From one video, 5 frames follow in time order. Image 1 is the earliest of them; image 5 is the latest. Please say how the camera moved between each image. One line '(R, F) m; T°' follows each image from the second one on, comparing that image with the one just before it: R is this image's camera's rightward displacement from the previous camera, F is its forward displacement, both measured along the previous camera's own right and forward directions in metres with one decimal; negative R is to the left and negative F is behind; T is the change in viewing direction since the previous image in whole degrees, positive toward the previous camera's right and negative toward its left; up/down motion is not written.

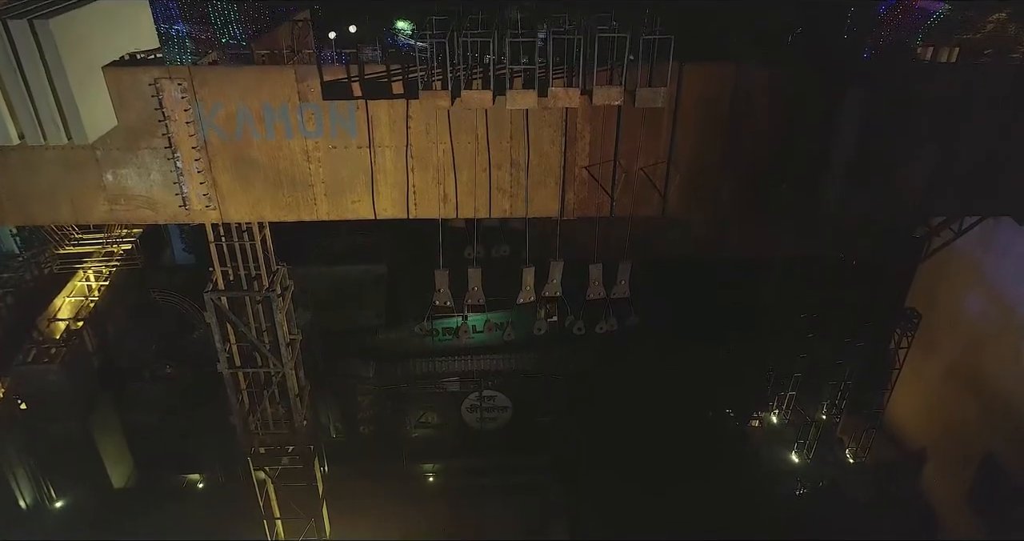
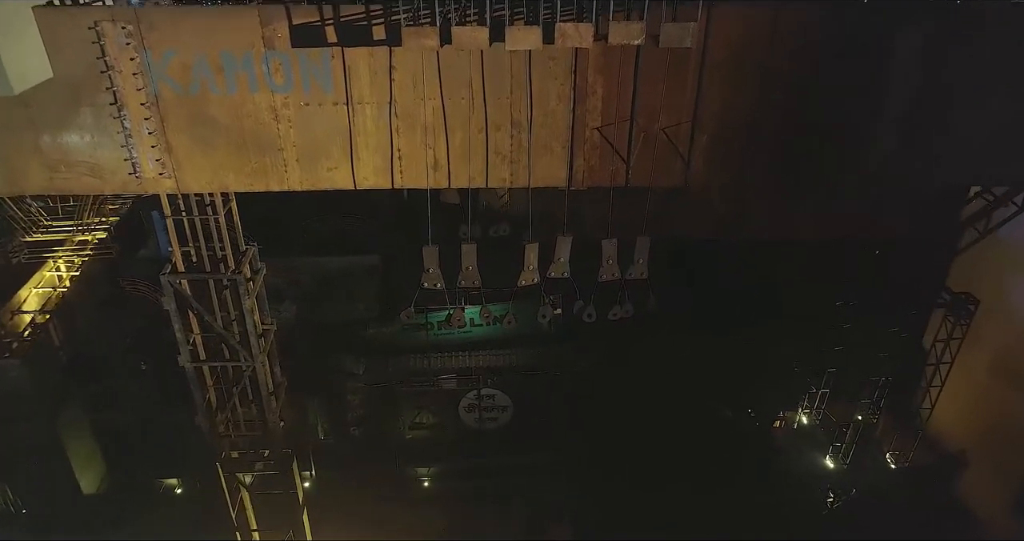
(0.0, +0.8) m; 0°
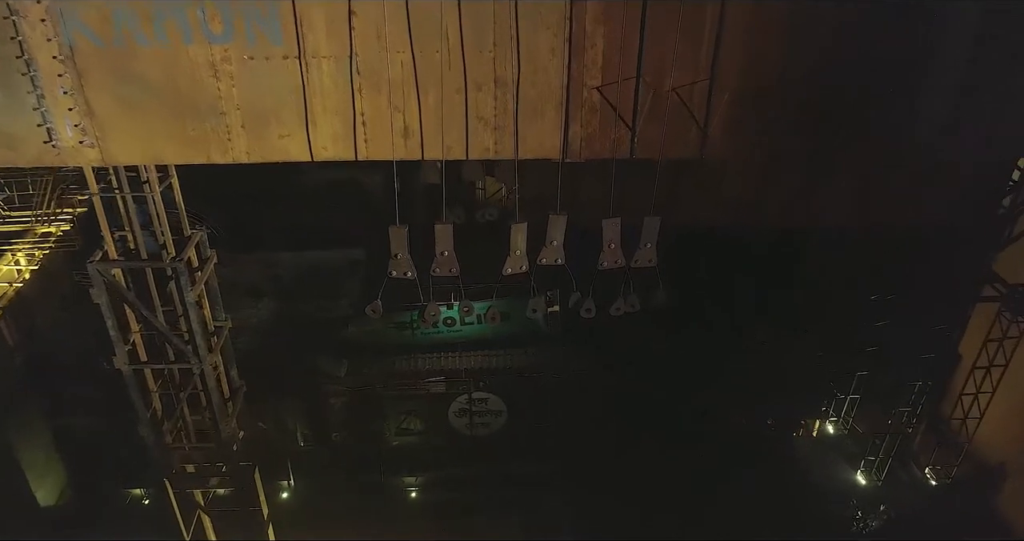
(+0.1, +0.8) m; 0°
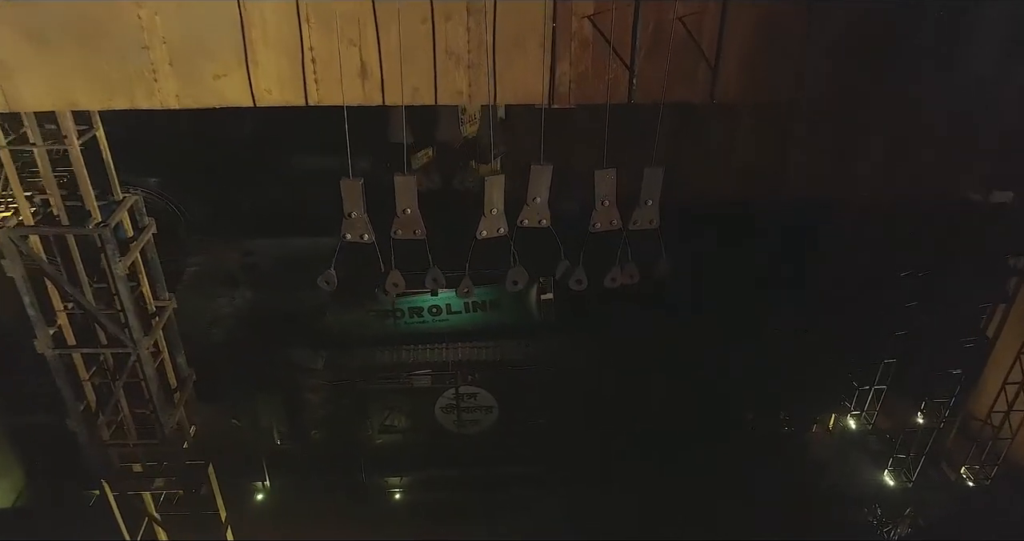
(+0.1, +0.6) m; 0°
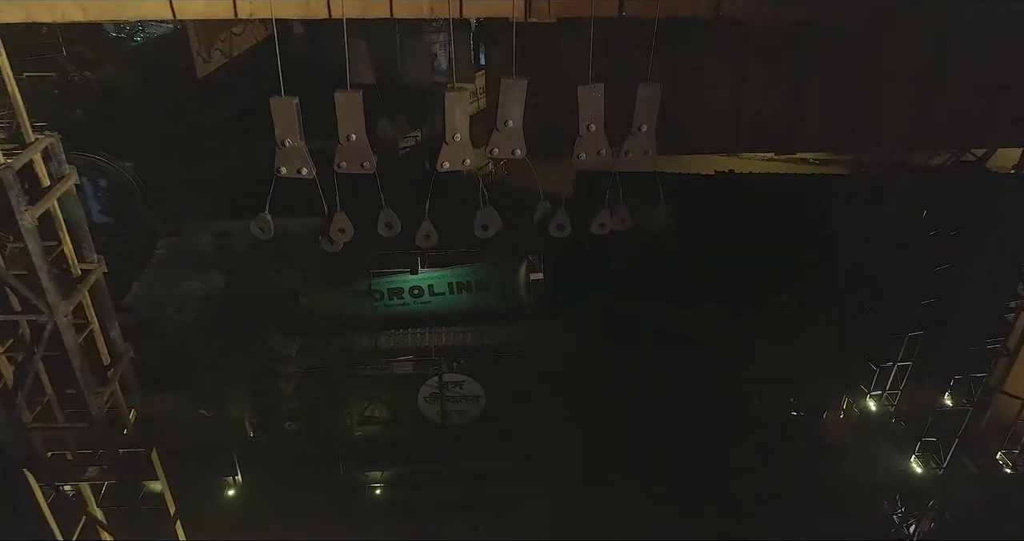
(+0.1, +0.6) m; 0°
